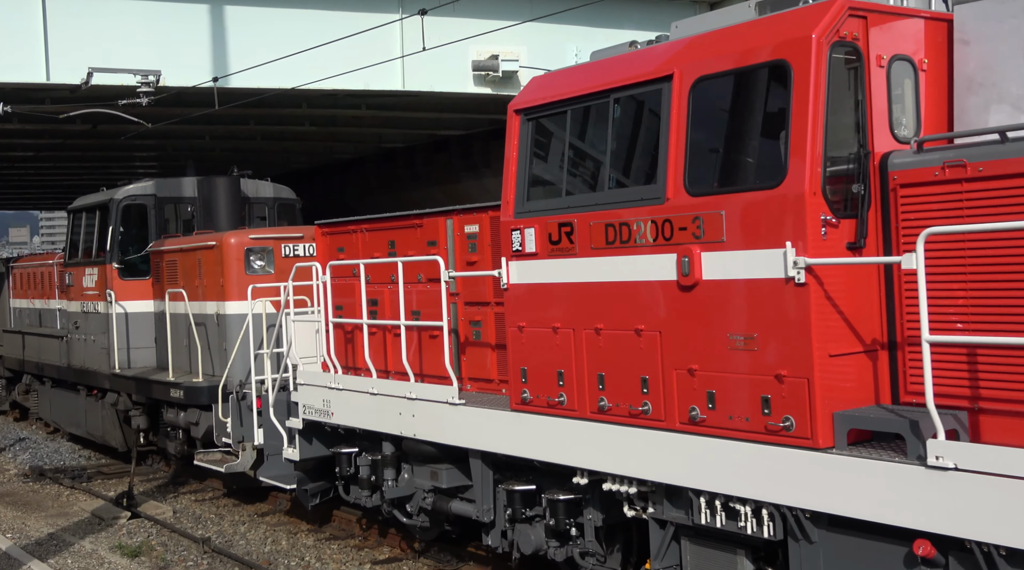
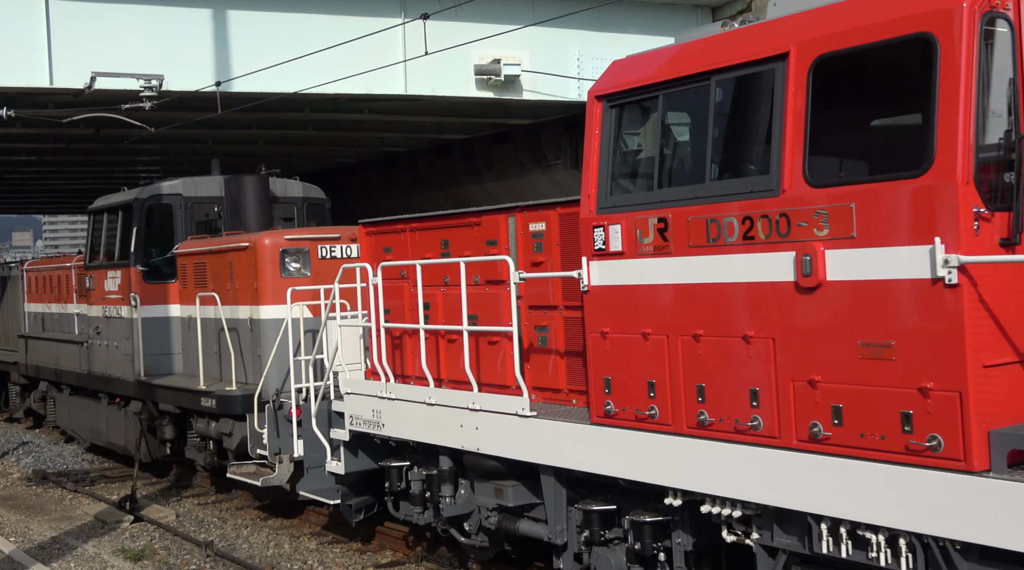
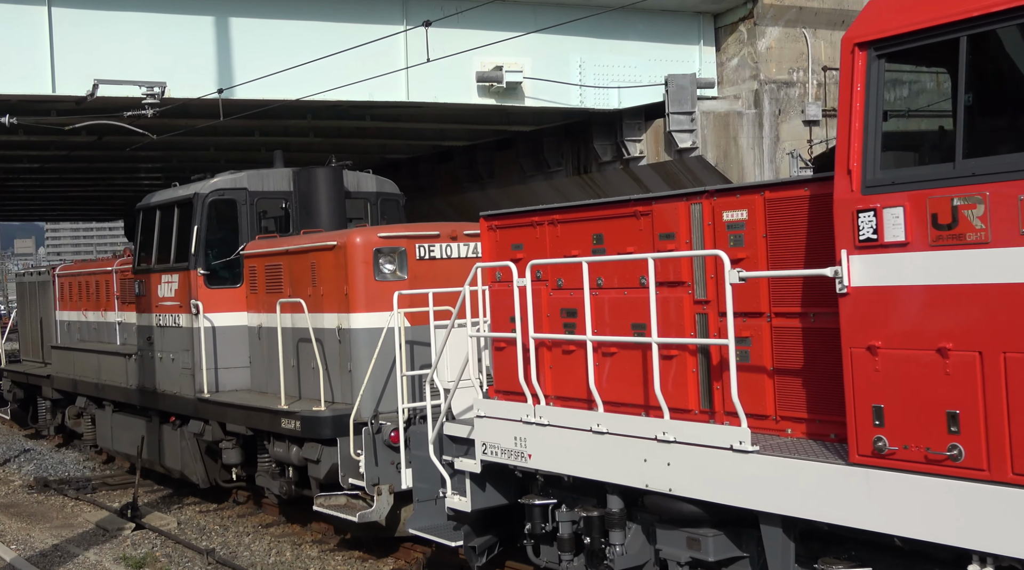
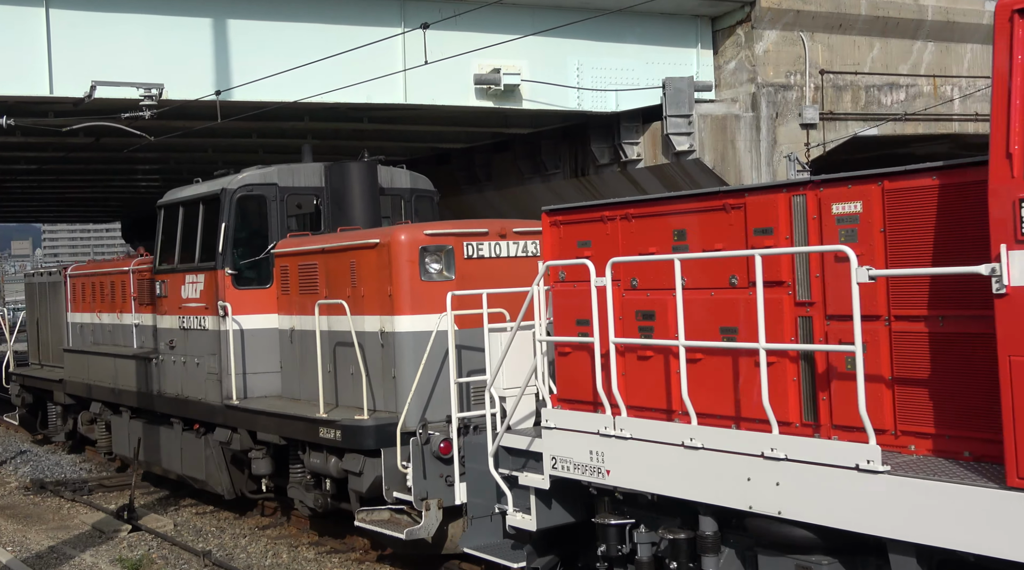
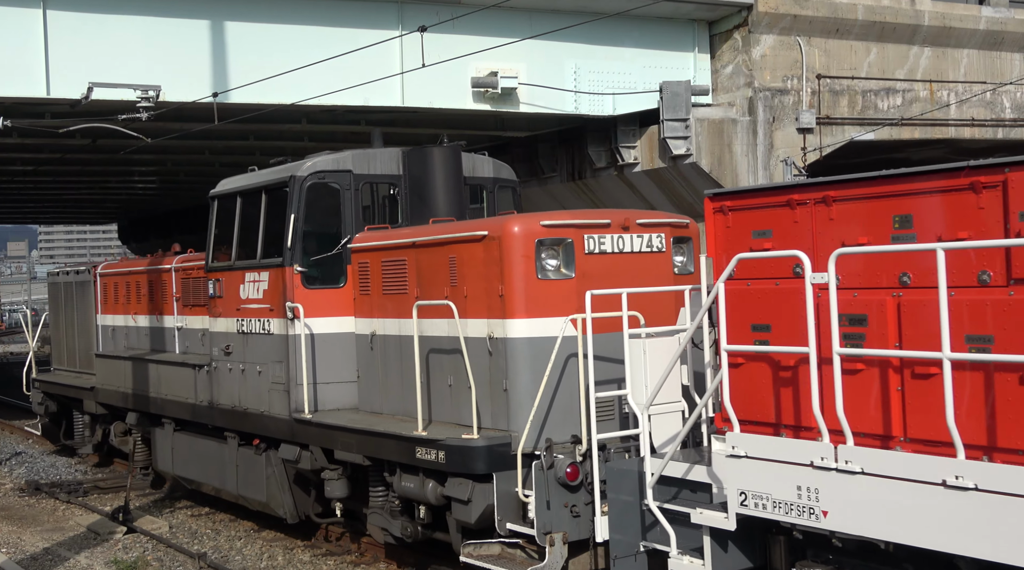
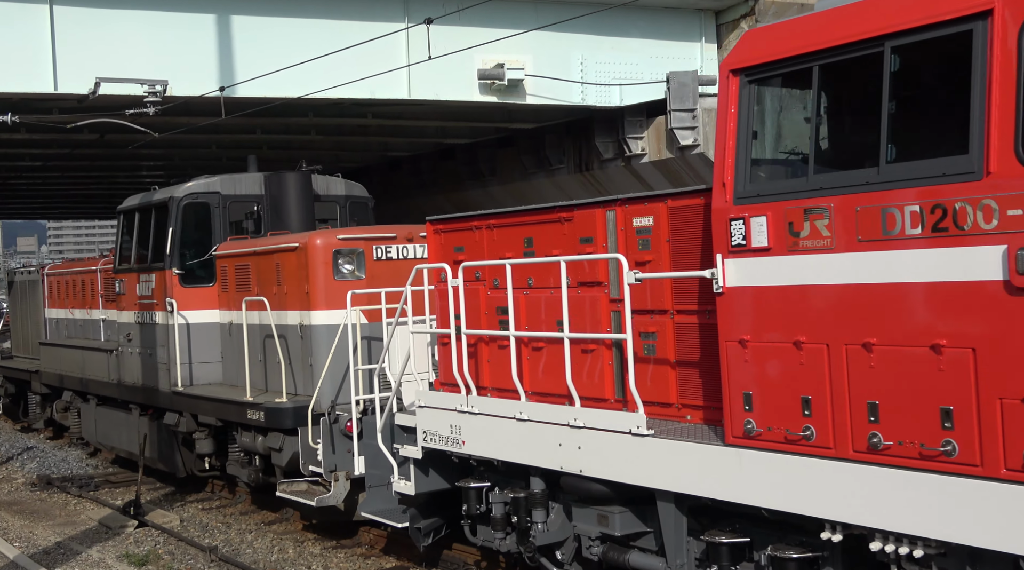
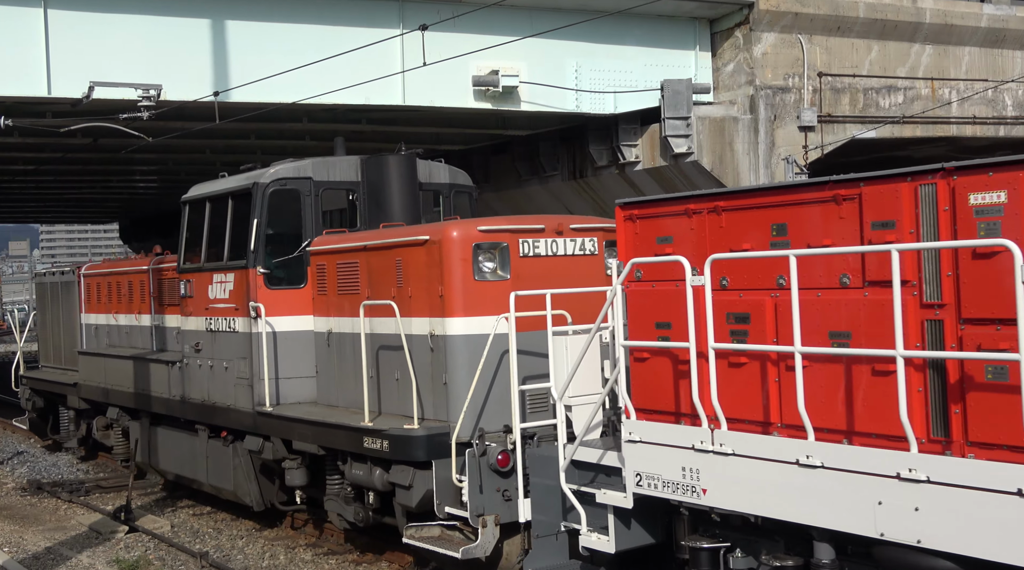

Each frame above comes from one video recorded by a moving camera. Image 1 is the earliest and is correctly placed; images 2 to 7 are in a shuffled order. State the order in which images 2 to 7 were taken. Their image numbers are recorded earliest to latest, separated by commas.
2, 6, 3, 4, 7, 5
